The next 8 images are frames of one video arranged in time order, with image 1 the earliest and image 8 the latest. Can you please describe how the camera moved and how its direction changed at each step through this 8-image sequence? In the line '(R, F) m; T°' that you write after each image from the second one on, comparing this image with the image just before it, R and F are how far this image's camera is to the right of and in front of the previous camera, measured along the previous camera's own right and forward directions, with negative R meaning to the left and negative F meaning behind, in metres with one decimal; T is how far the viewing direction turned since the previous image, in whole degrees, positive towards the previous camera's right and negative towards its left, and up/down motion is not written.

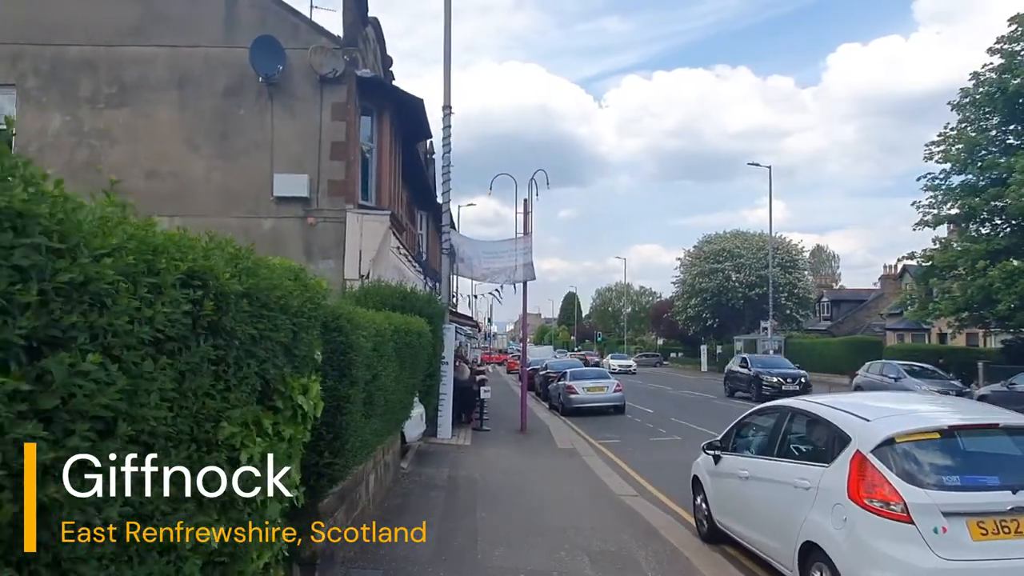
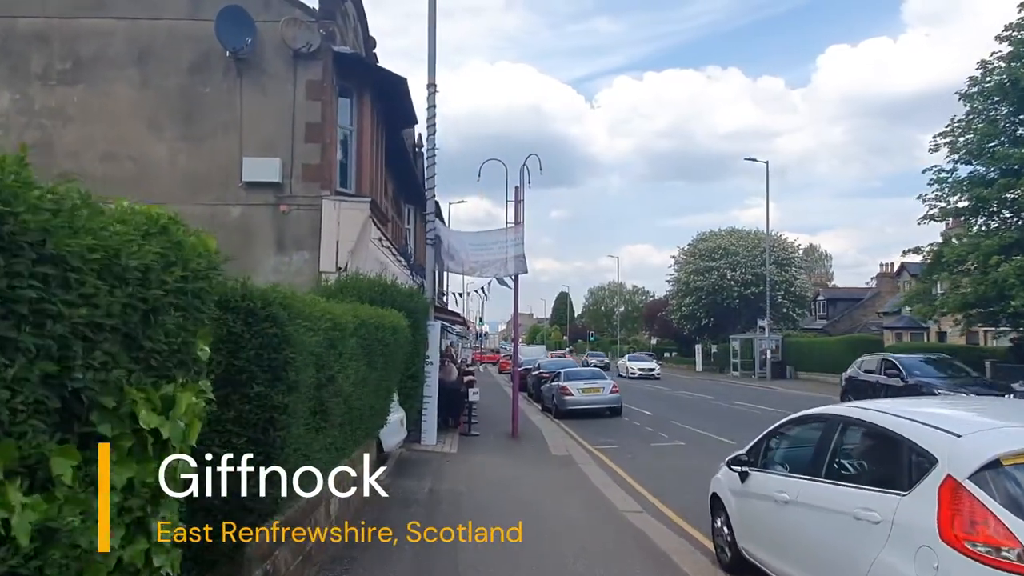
(0.0, +1.5) m; +1°
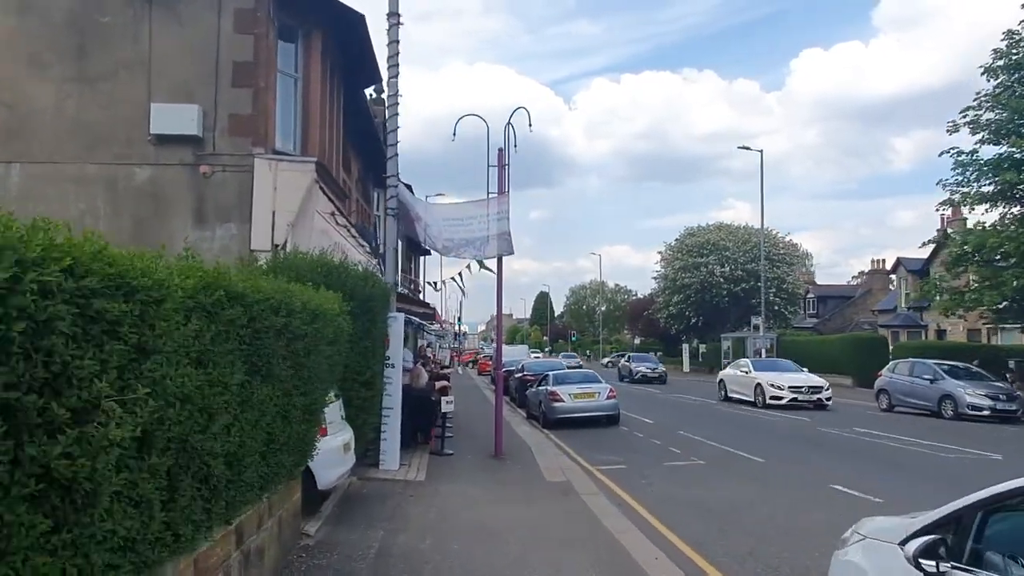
(-0.1, +3.5) m; +2°
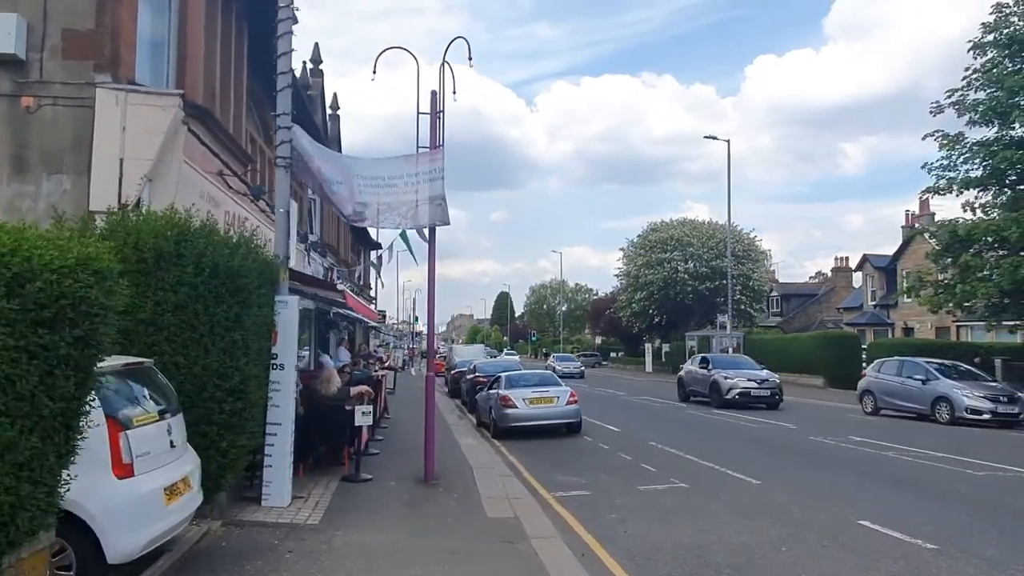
(+0.4, +3.2) m; +3°
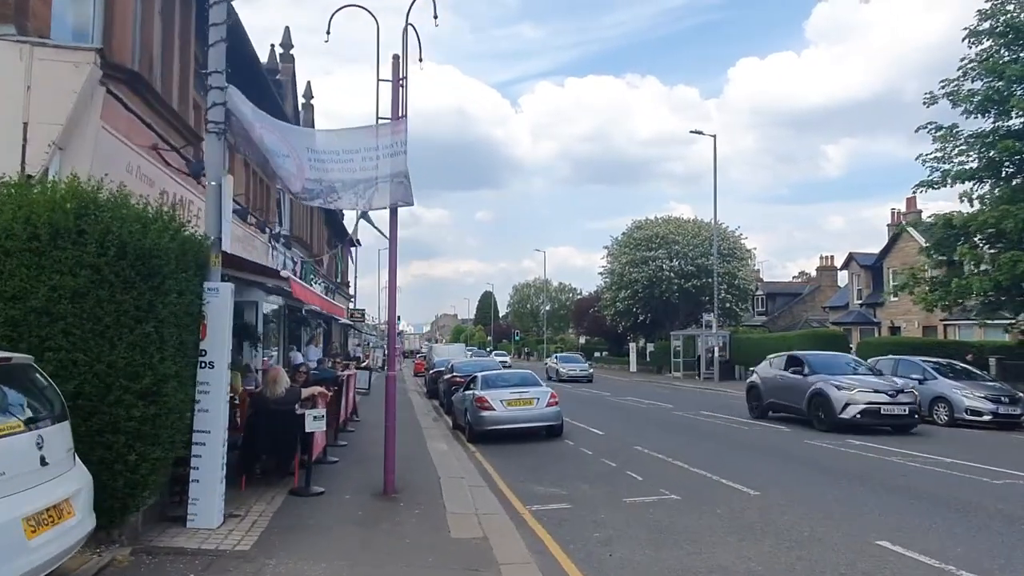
(+0.2, +1.3) m; +1°
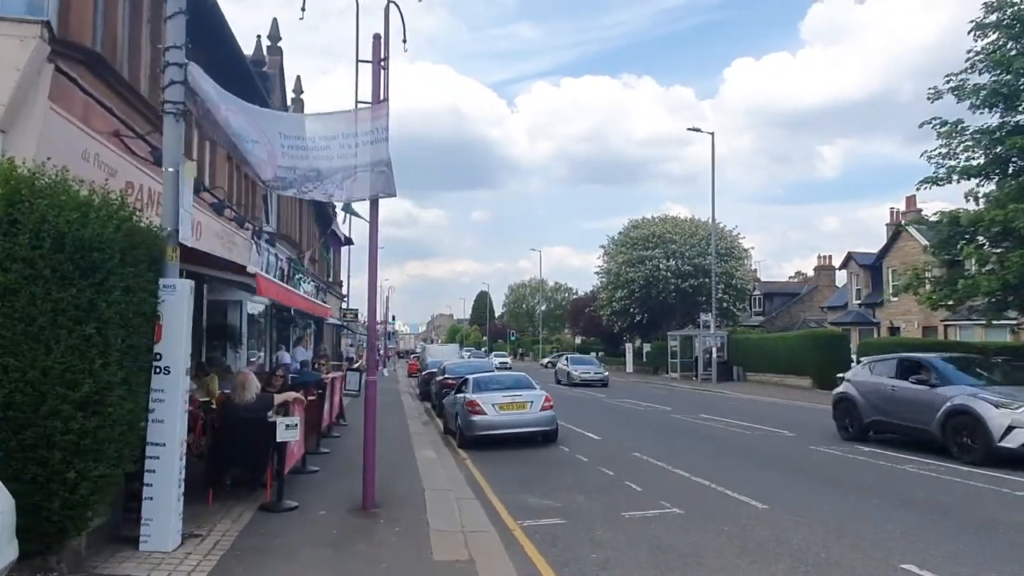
(+0.1, +0.8) m; 0°
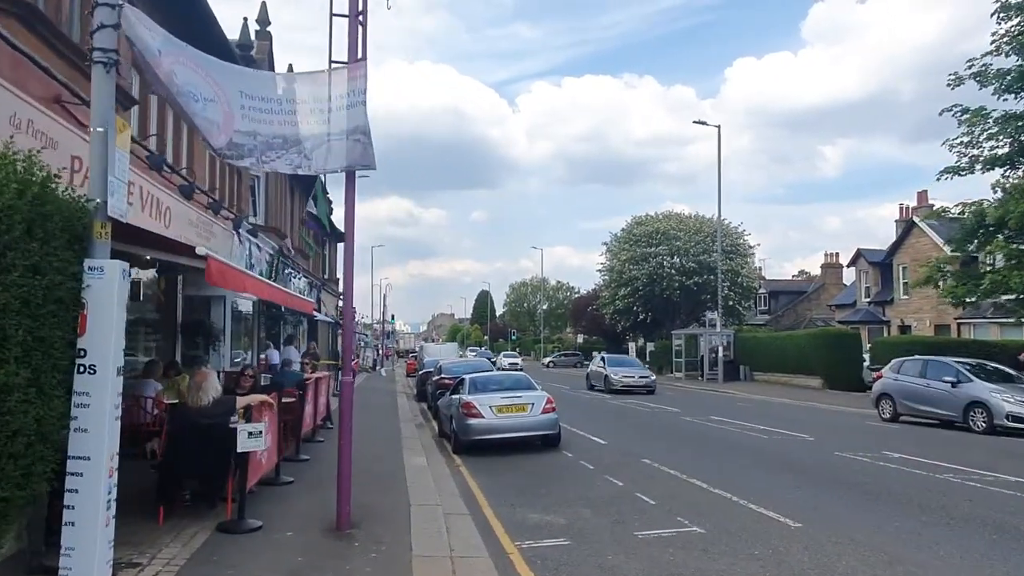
(+0.1, +1.3) m; 0°
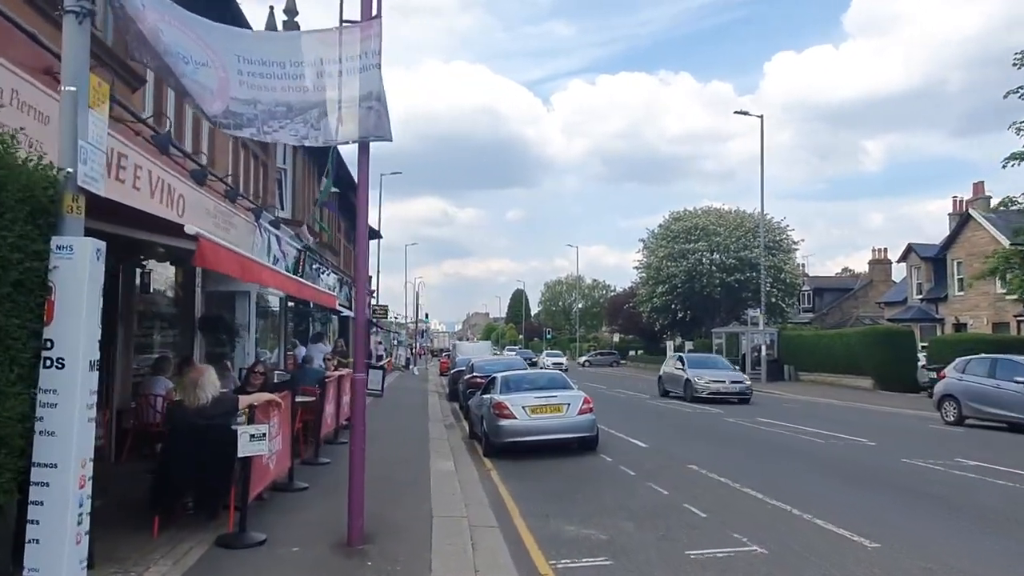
(0.0, +1.0) m; -3°
